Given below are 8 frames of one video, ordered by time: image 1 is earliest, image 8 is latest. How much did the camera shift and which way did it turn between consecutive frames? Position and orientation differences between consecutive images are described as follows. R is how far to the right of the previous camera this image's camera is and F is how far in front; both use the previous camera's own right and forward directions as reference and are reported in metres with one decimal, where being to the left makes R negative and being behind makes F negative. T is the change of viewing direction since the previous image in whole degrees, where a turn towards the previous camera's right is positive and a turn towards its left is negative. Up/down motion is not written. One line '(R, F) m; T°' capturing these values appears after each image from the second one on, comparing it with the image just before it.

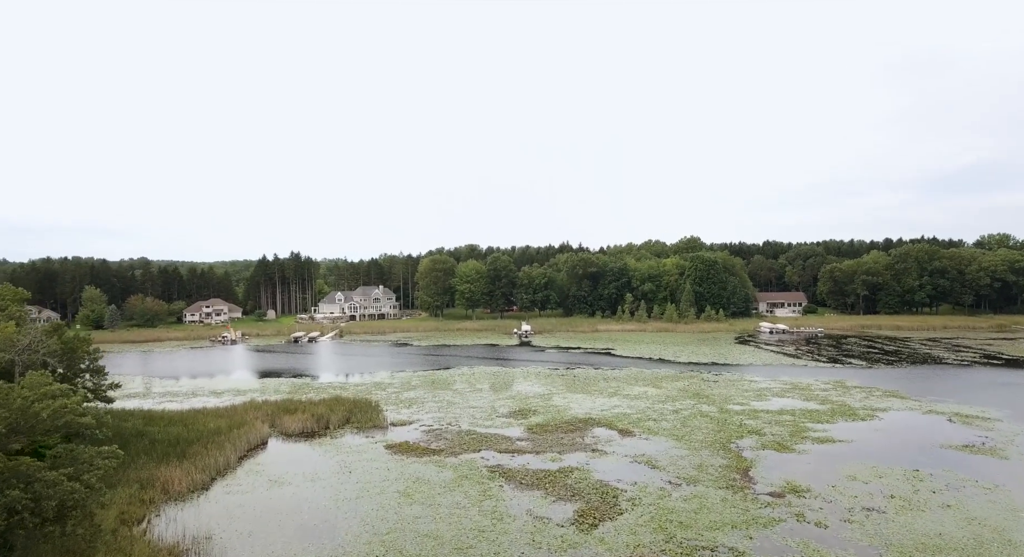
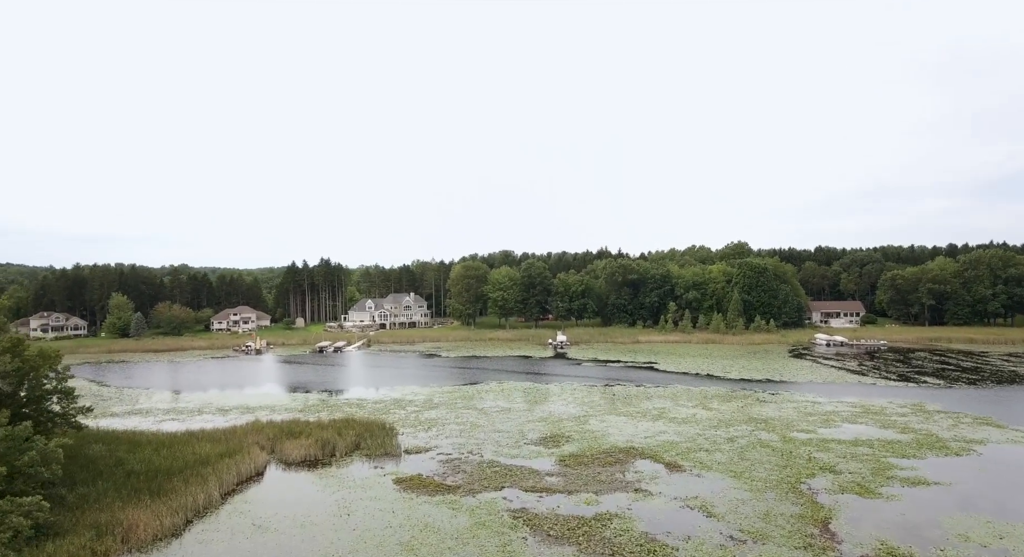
(+0.3, +3.8) m; -3°
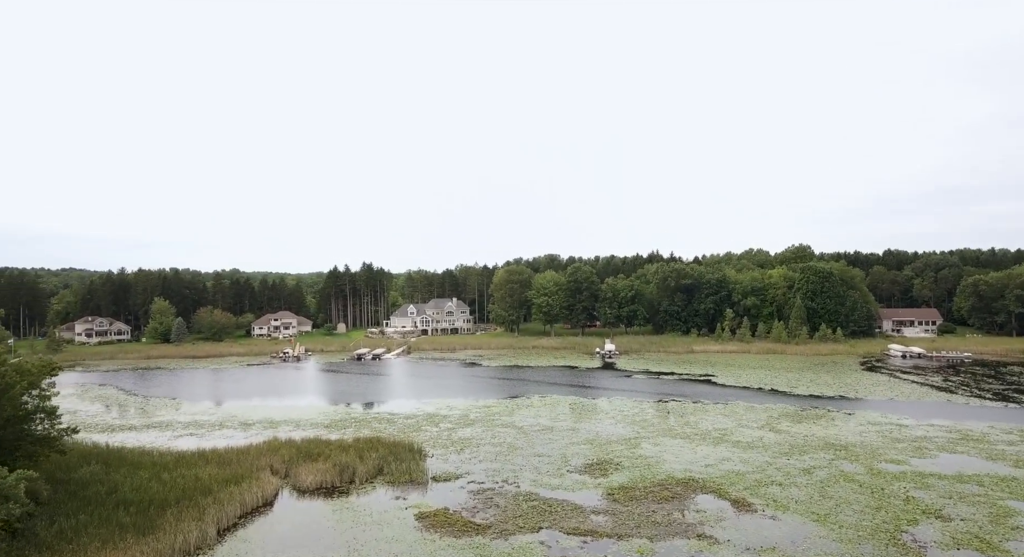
(+0.3, +3.2) m; -4°
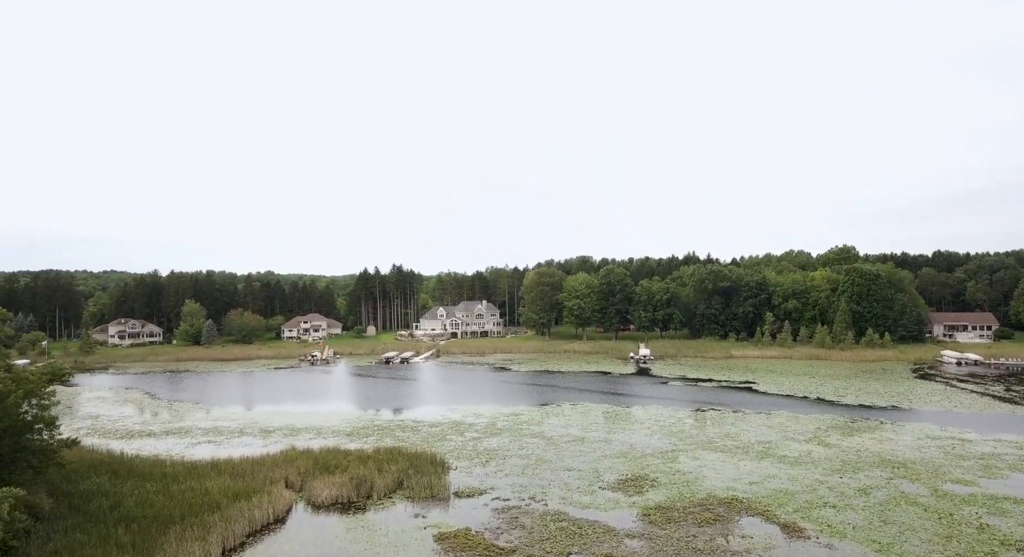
(+0.2, +1.6) m; -3°
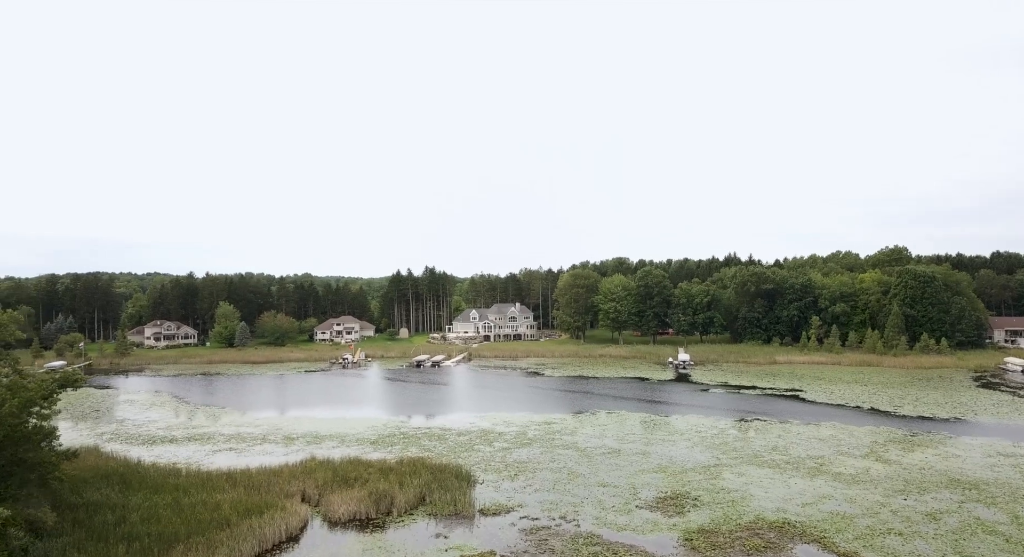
(+0.2, +1.6) m; -3°
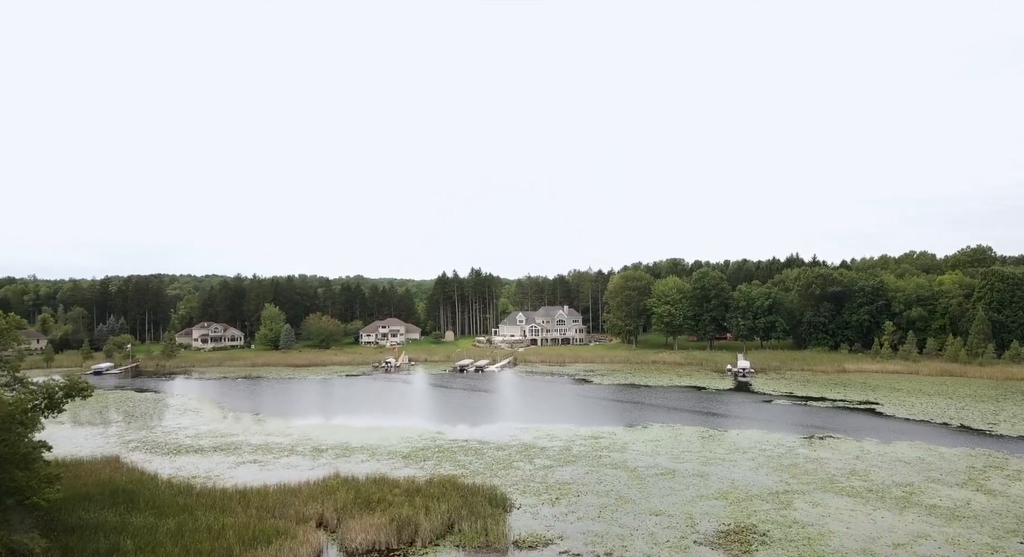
(+0.4, +2.5) m; -4°
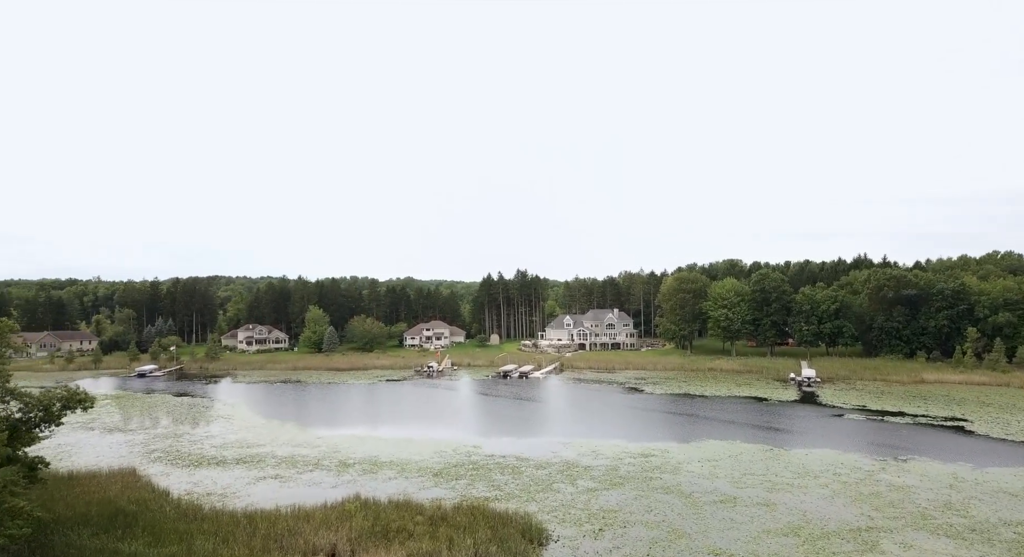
(+0.4, +2.5) m; -4°
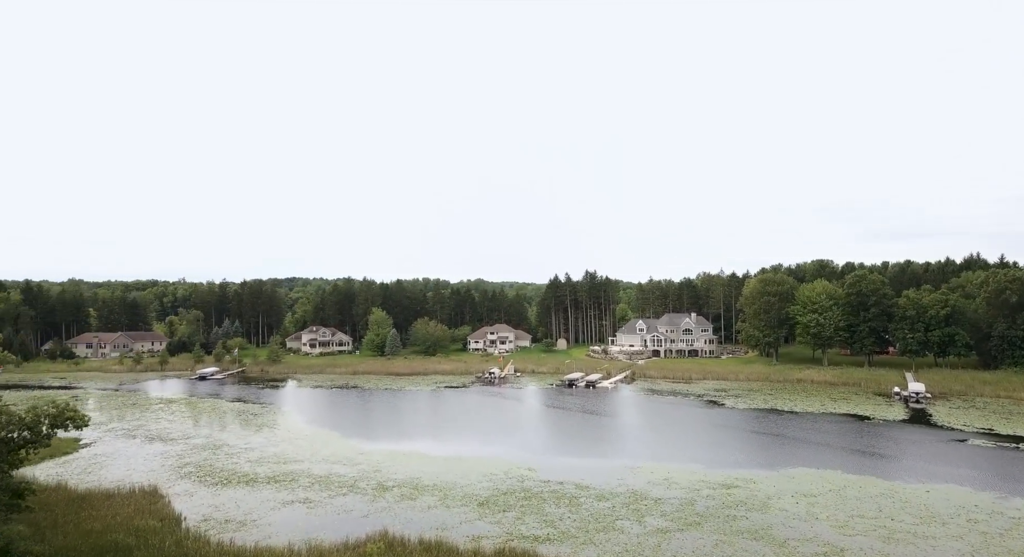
(+0.6, +3.4) m; -6°
